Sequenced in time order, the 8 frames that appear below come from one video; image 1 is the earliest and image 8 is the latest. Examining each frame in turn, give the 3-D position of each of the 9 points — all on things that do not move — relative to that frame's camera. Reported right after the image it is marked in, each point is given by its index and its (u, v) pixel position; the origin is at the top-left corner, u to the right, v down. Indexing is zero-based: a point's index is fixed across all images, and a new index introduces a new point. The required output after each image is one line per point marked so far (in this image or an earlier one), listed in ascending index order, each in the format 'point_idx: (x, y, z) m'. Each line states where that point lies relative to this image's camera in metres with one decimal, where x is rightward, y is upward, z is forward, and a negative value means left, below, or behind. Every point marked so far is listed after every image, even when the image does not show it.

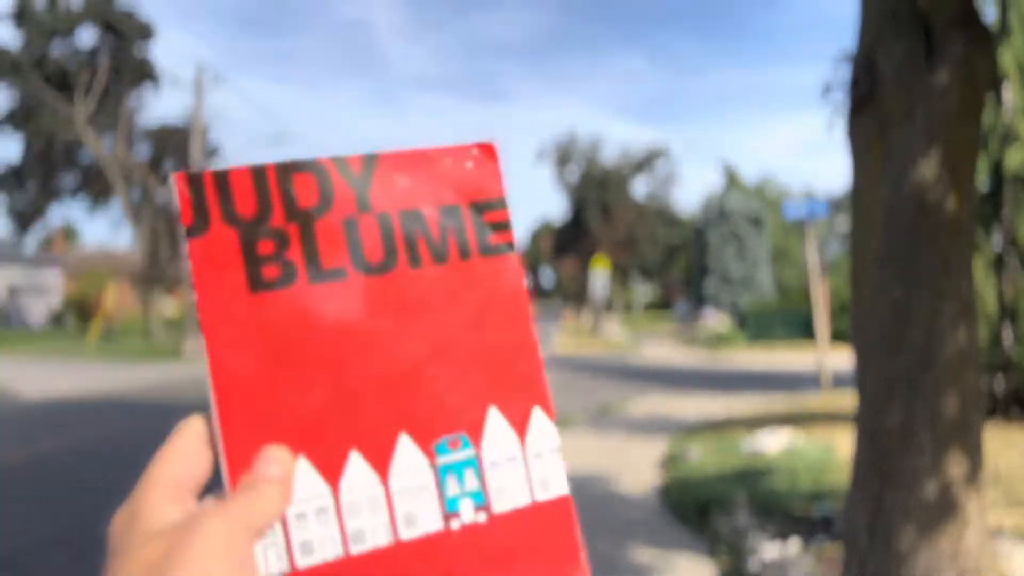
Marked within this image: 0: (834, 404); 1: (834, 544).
0: (+5.0, -1.8, +12.6) m
1: (+2.1, -1.7, +5.2) m
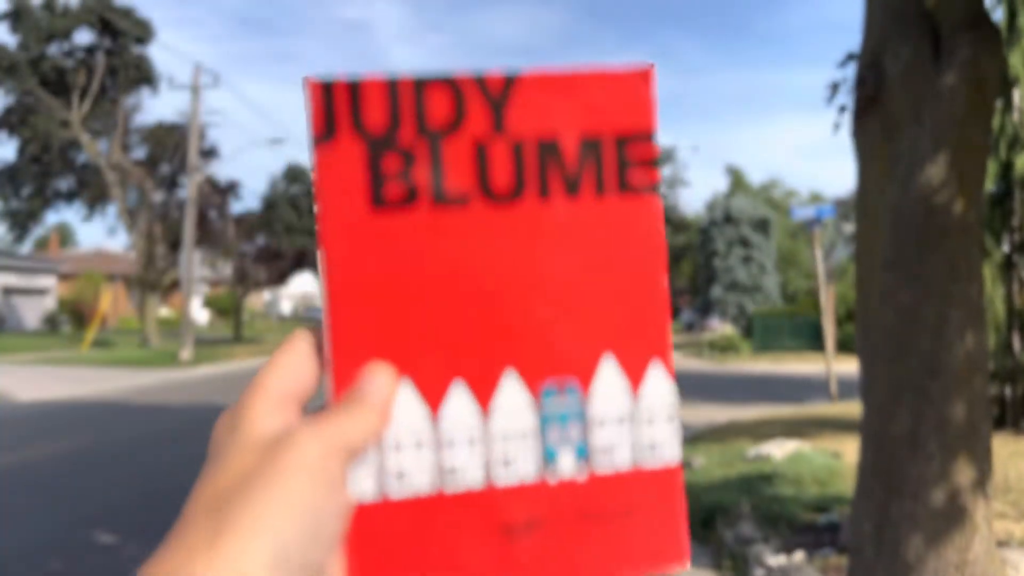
0: (+5.0, -1.9, +12.5) m
1: (+2.1, -1.7, +5.2) m
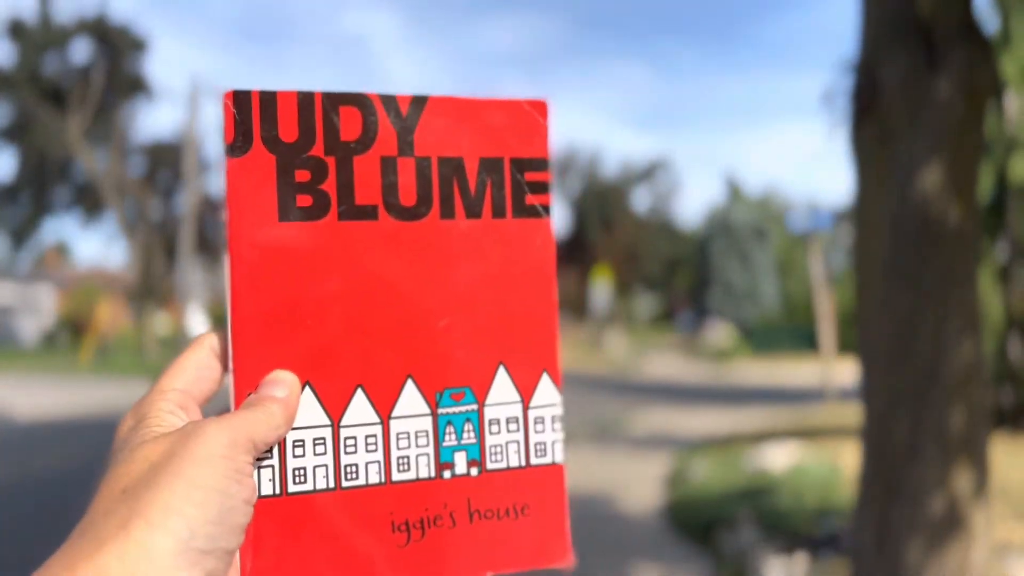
0: (+5.0, -2.0, +12.5) m
1: (+2.1, -1.7, +5.1) m
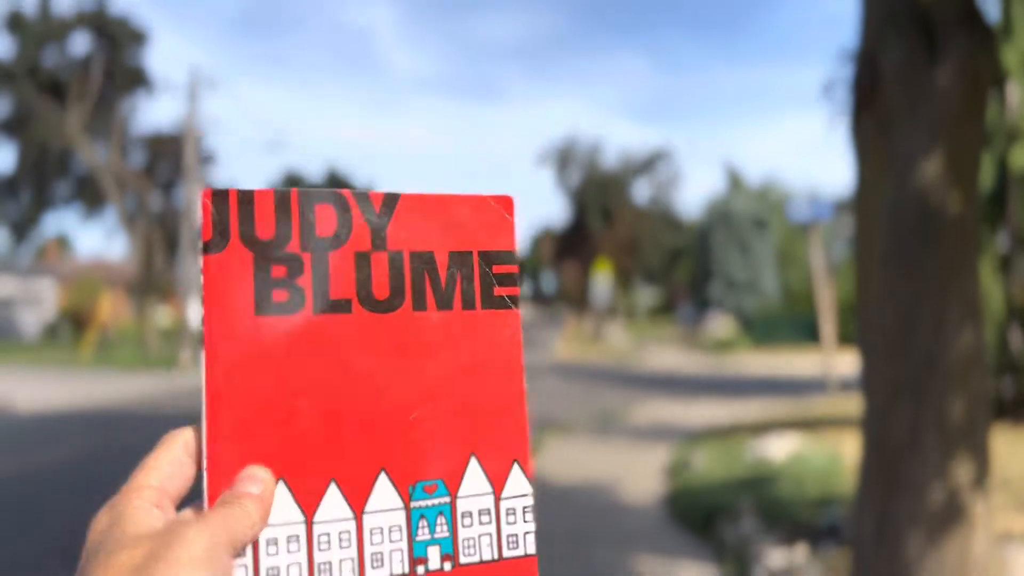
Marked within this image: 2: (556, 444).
0: (+5.0, -1.8, +12.5) m
1: (+2.1, -1.7, +5.2) m
2: (+0.6, -2.2, +11.8) m
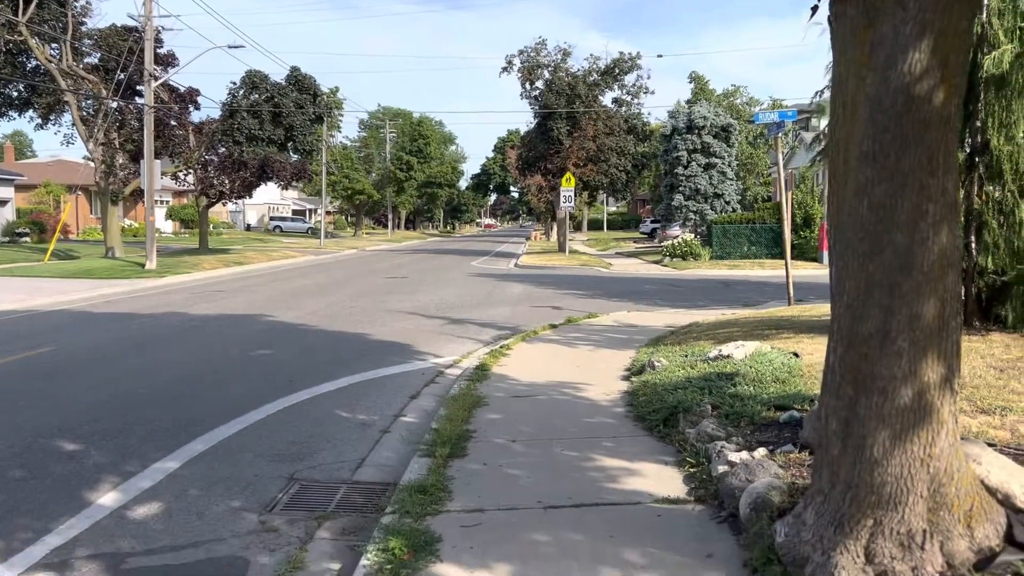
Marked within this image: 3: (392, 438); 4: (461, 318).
0: (+4.5, -0.4, +12.7) m
1: (+1.9, -1.1, +5.3) m
2: (+0.1, -0.9, +11.8) m
3: (-1.1, -1.4, +7.6) m
4: (-1.0, -0.6, +16.2) m
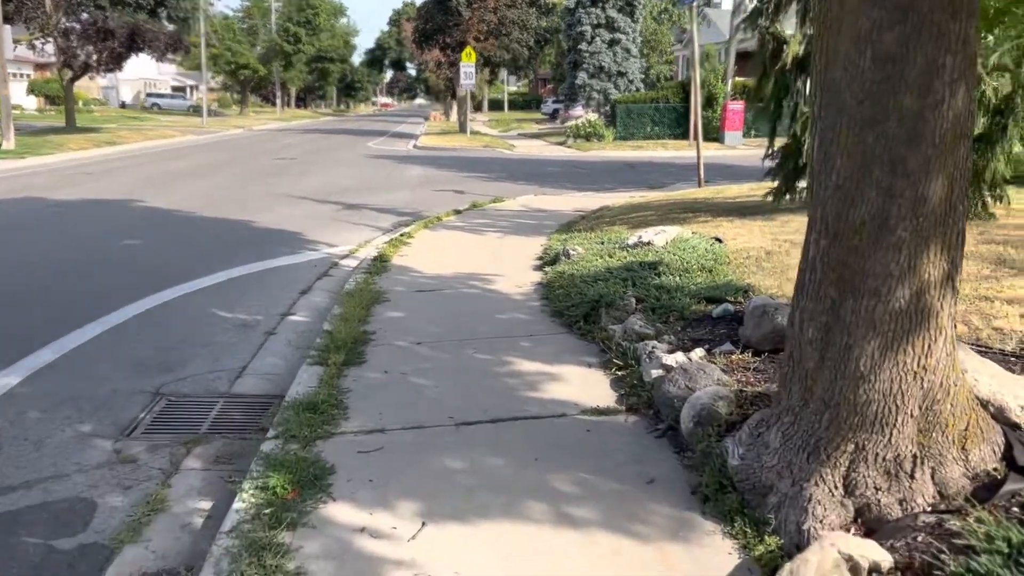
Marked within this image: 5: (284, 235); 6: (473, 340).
0: (+3.0, +1.4, +12.2) m
1: (+1.3, -0.4, +4.7) m
2: (-1.2, +0.7, +10.9) m
3: (-1.9, -0.4, +6.7) m
4: (-2.9, +1.6, +15.0) m
5: (-3.3, +0.8, +11.8) m
6: (-0.3, -0.4, +5.9) m
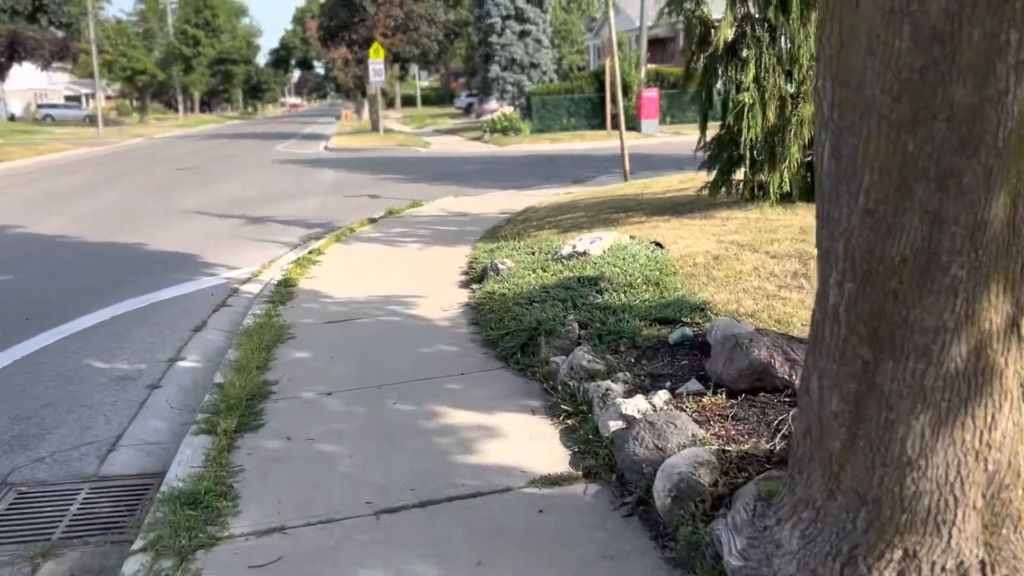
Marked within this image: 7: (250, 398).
0: (+1.8, +1.4, +11.6) m
1: (+1.0, -0.5, +4.0) m
2: (-2.2, +0.4, +9.9) m
3: (-2.4, -0.8, +5.7) m
4: (-4.3, +1.2, +13.8) m
5: (-4.4, +0.4, +10.6) m
6: (-0.7, -0.6, +5.1) m
7: (-1.6, -0.7, +5.0) m
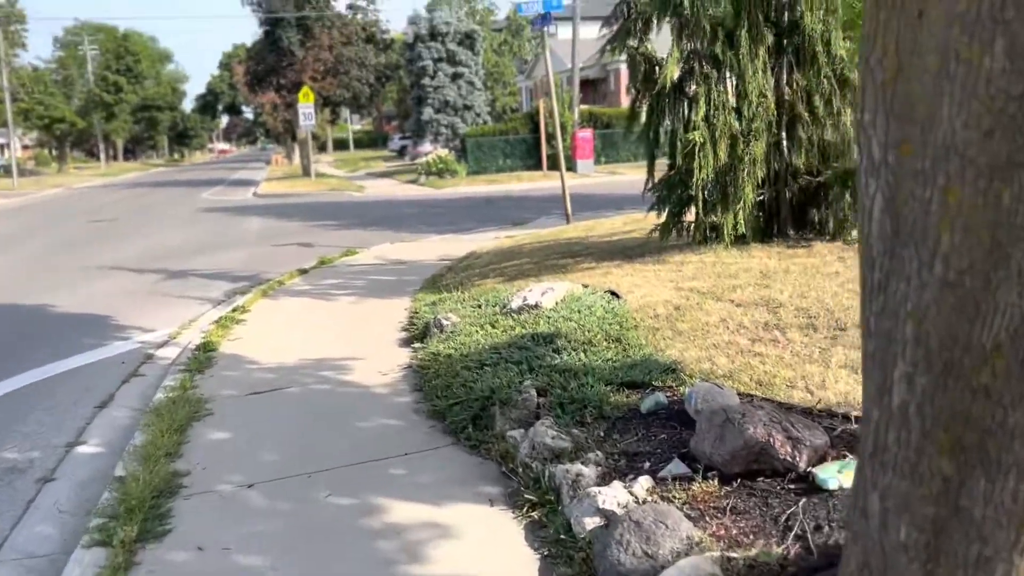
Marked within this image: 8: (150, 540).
0: (+1.0, +0.7, +11.2) m
1: (+0.8, -0.8, +3.5) m
2: (-2.9, -0.2, +9.2) m
3: (-2.7, -1.2, +4.8) m
4: (-5.2, +0.3, +13.0) m
5: (-5.1, -0.4, +9.7) m
6: (-1.0, -1.0, +4.4) m
7: (-1.9, -1.1, +4.2) m
8: (-1.7, -1.2, +3.8) m
